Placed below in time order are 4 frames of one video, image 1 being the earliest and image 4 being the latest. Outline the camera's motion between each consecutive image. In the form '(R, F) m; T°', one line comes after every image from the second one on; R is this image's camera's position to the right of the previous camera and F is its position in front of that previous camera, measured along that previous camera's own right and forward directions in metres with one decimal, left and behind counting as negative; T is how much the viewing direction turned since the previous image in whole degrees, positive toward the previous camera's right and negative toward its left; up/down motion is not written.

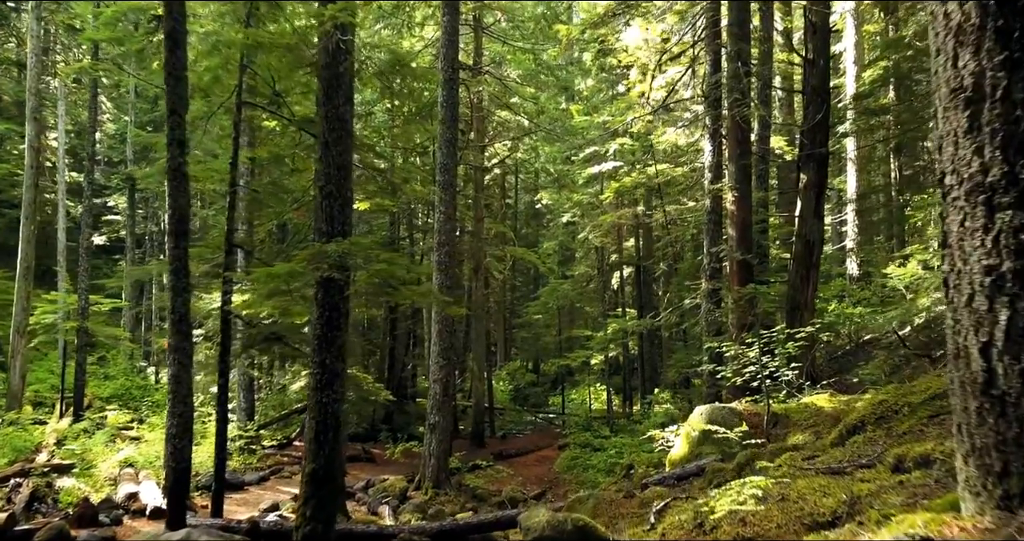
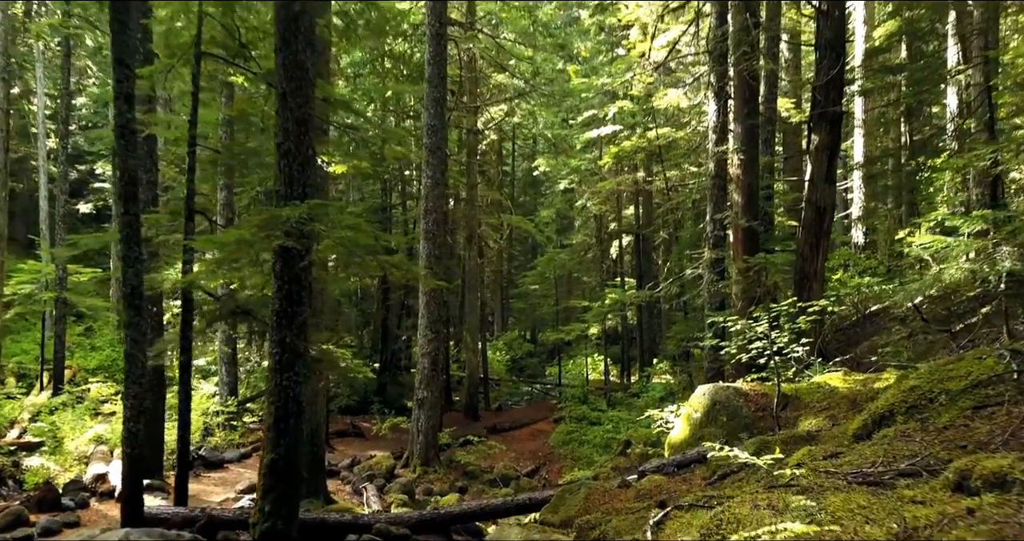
(+0.1, +0.7) m; 0°
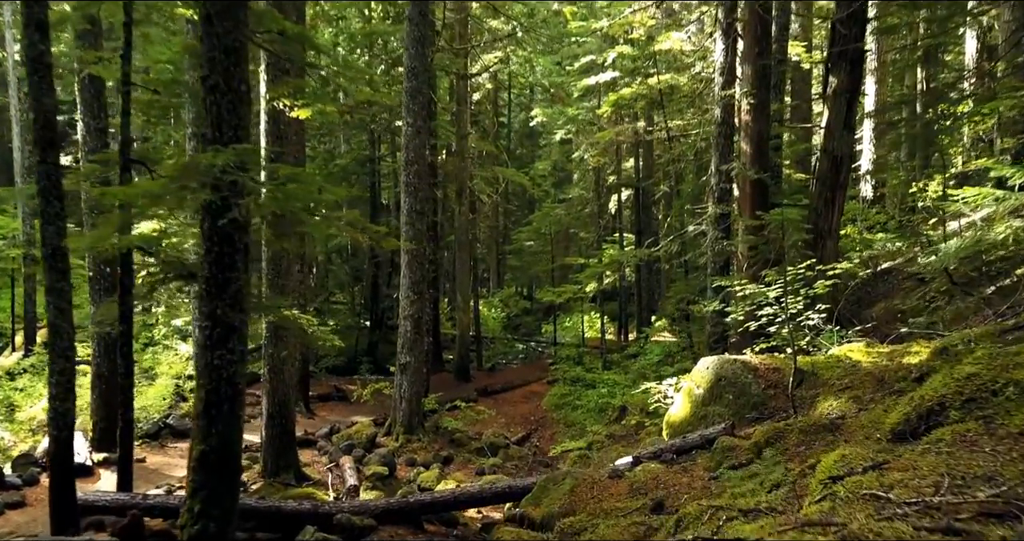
(+0.2, +0.9) m; 0°
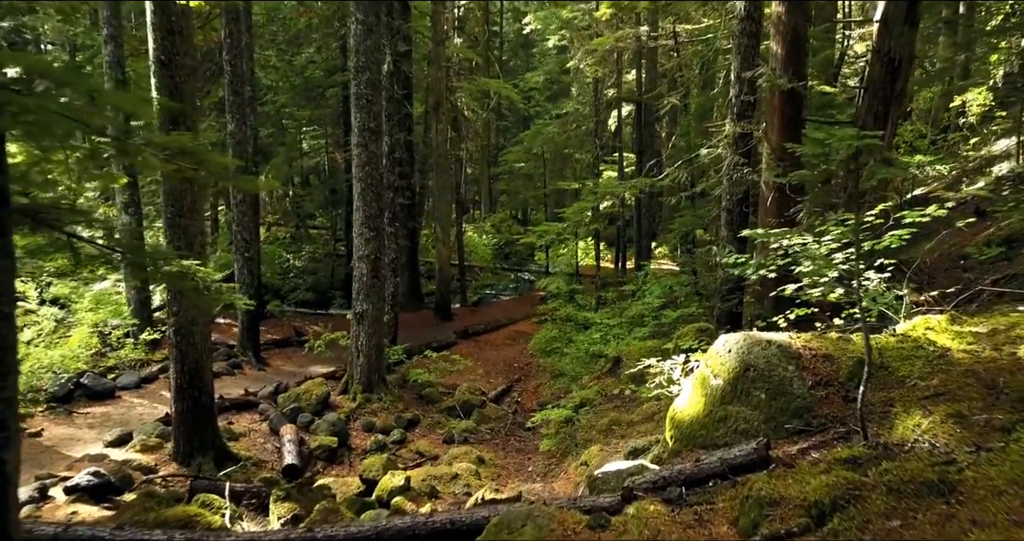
(+0.3, +1.9) m; 0°
